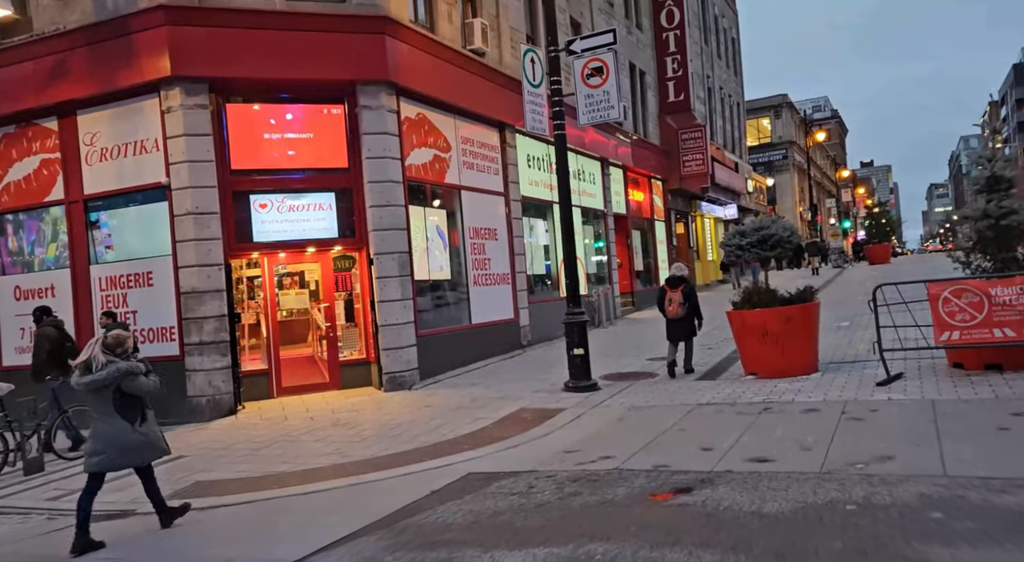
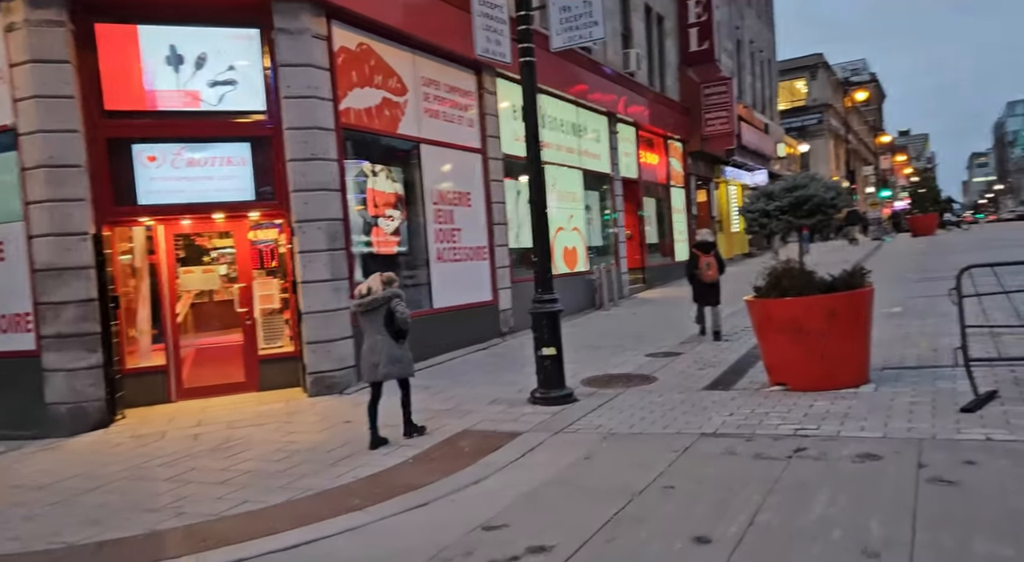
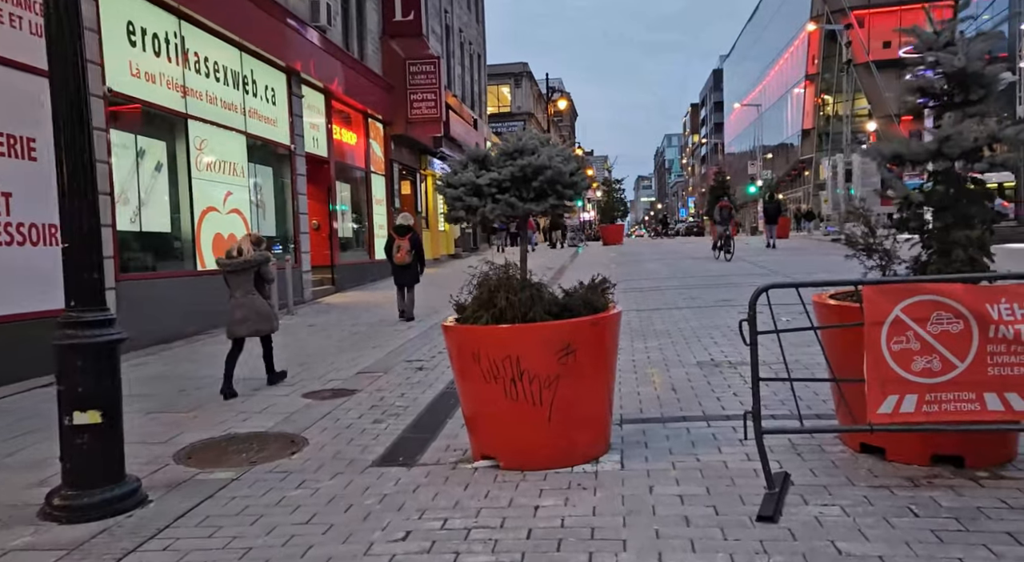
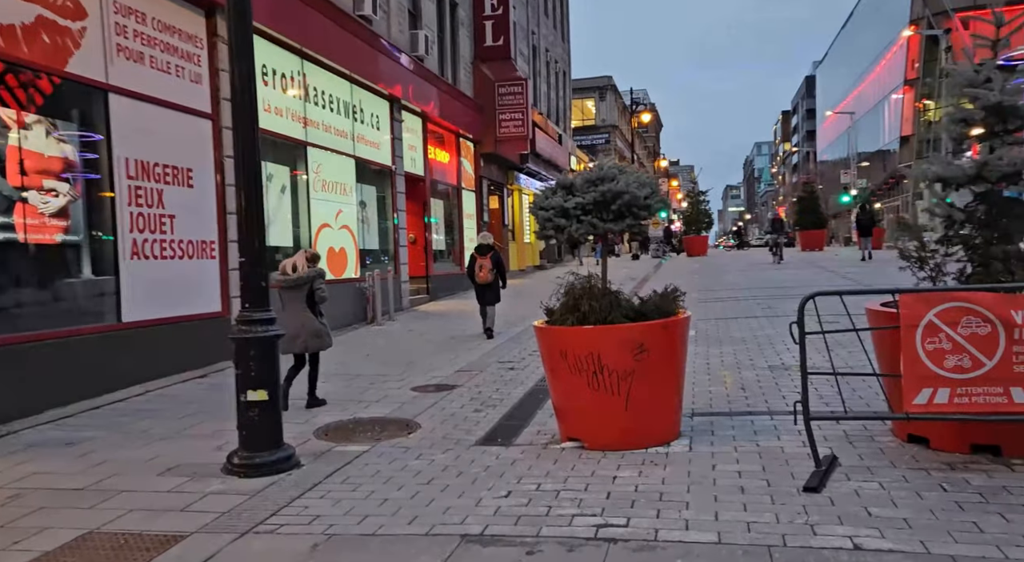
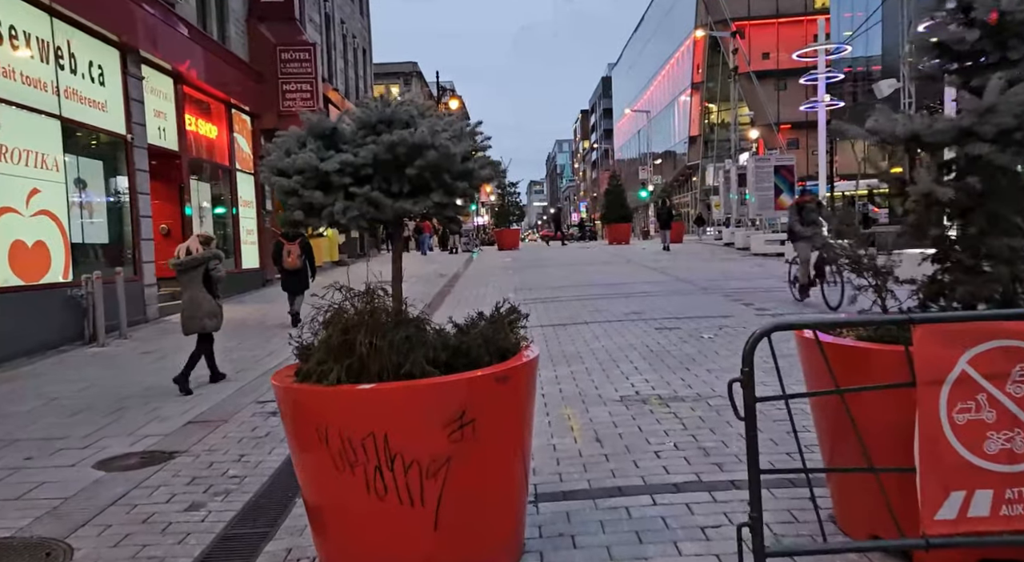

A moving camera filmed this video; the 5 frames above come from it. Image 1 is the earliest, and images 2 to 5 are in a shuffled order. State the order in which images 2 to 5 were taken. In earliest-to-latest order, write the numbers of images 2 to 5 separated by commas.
2, 4, 3, 5
